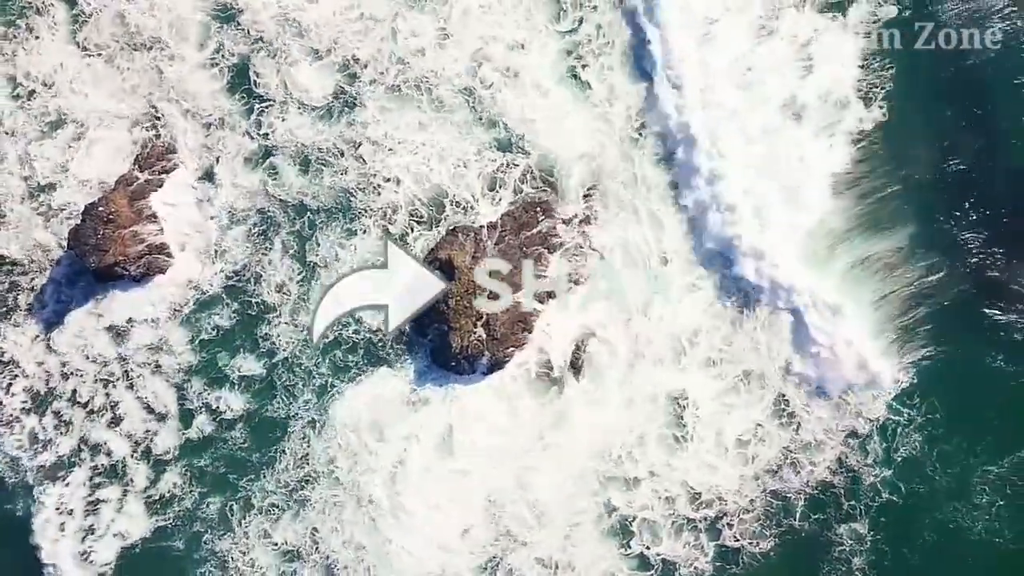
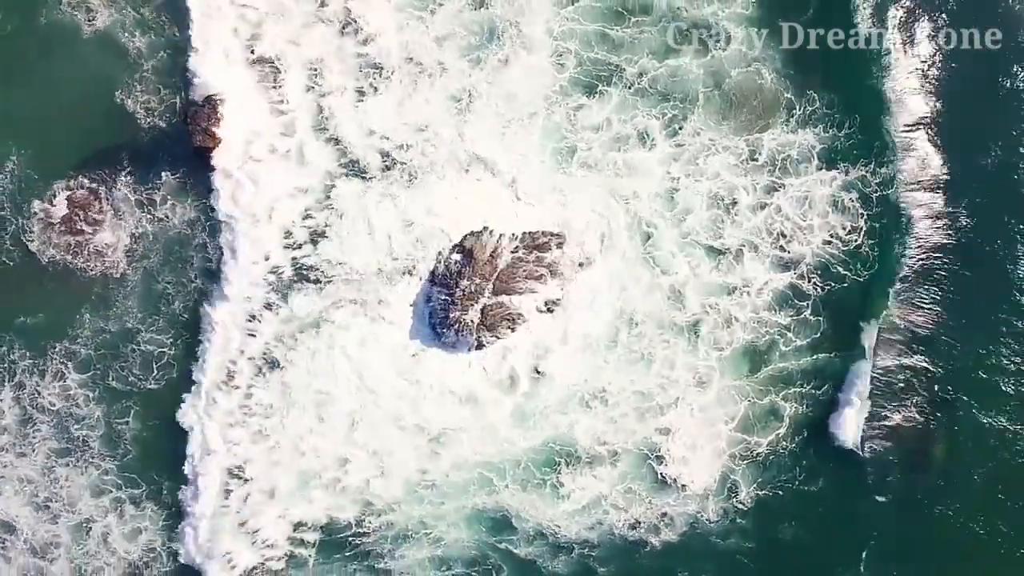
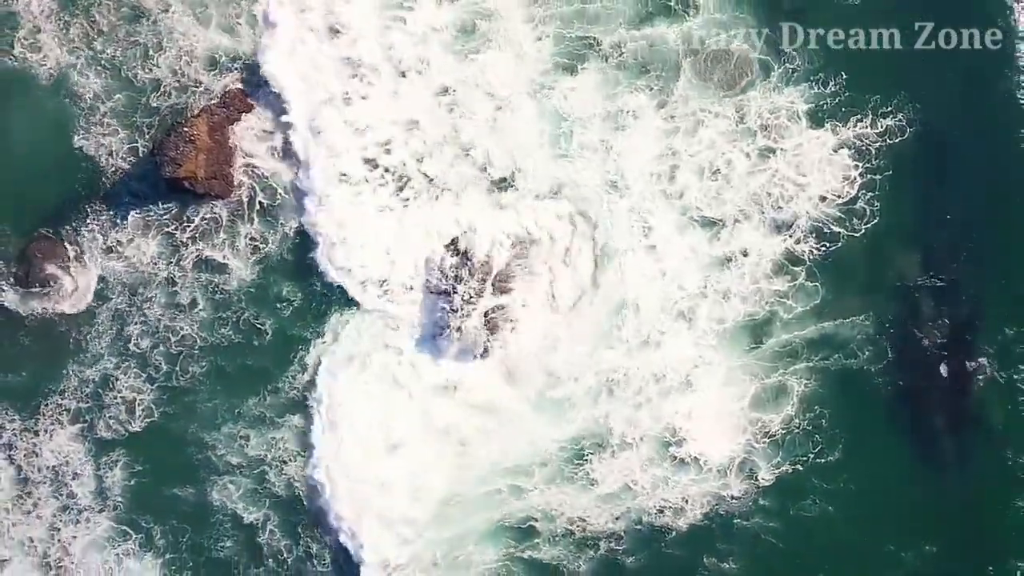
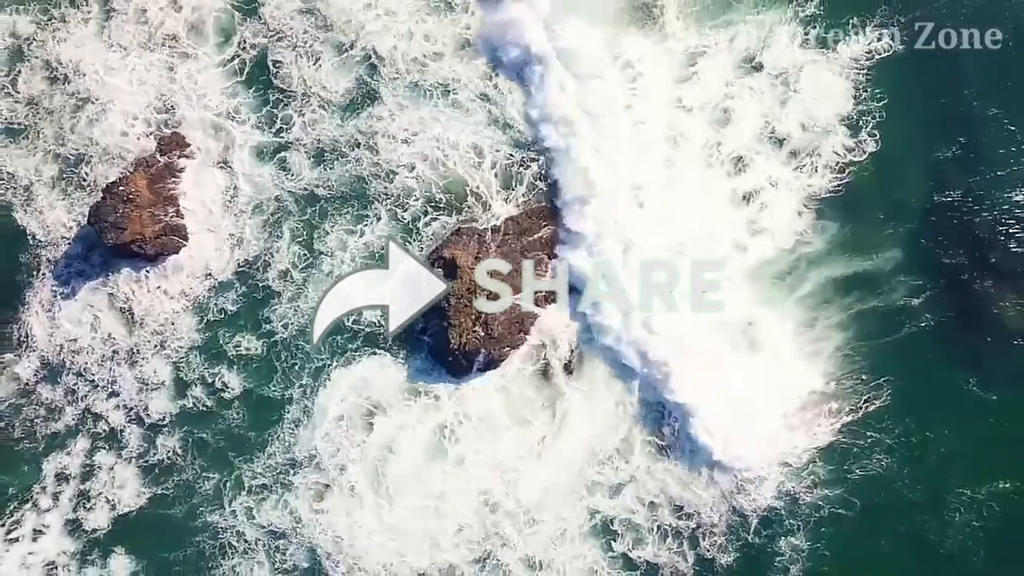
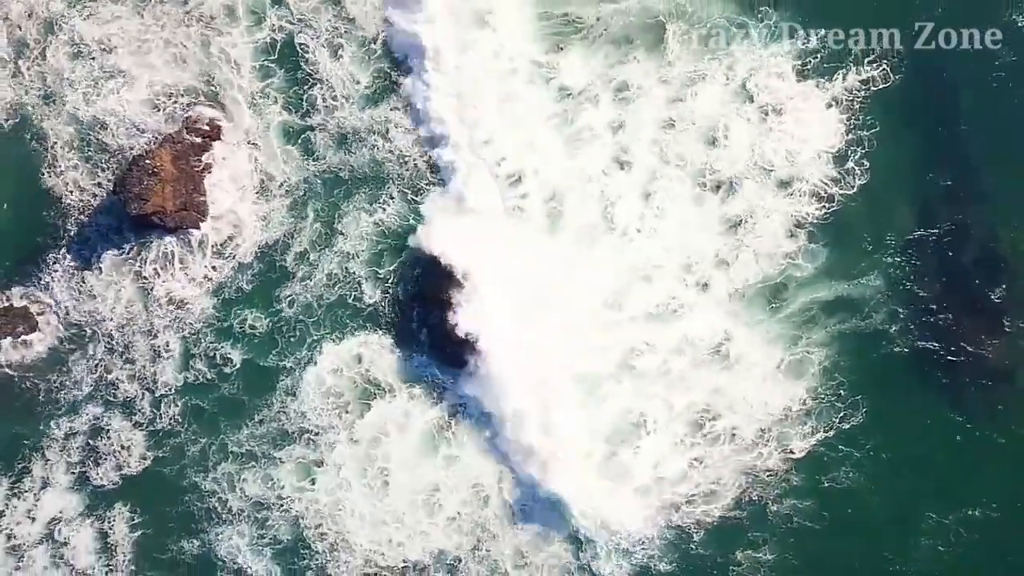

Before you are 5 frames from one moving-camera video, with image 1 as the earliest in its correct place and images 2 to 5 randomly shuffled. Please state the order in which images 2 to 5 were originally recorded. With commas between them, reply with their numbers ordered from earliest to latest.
4, 5, 3, 2
